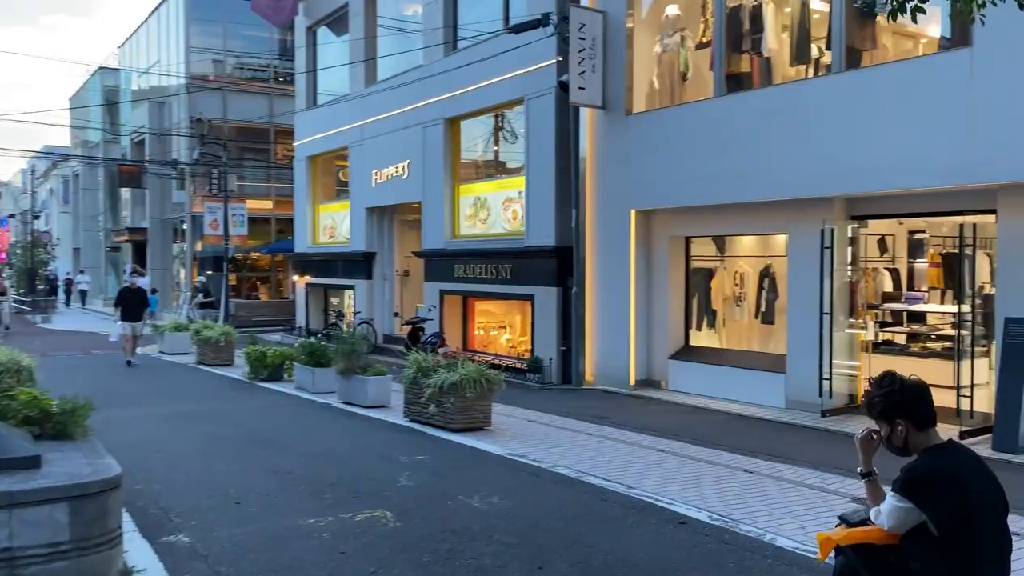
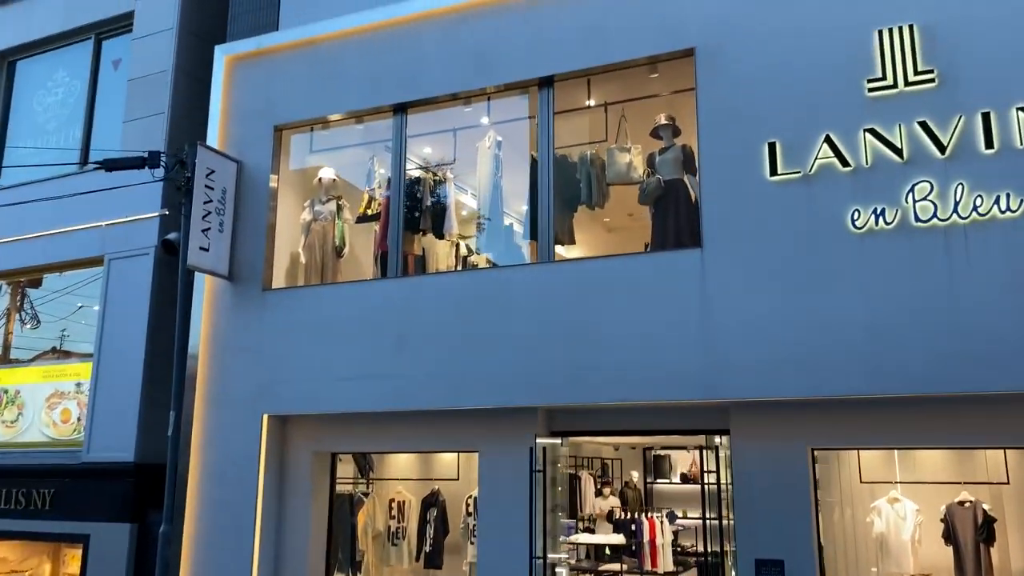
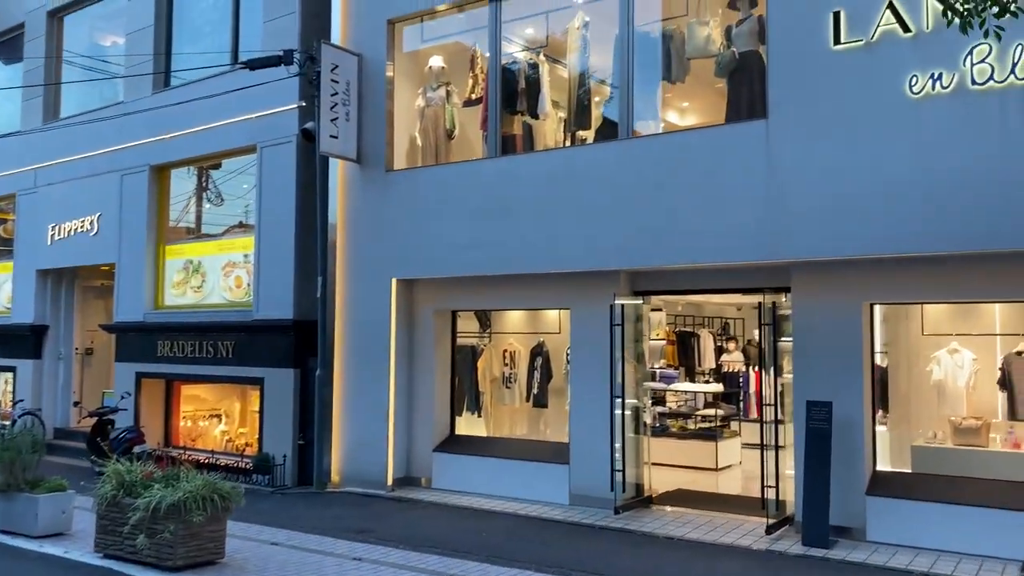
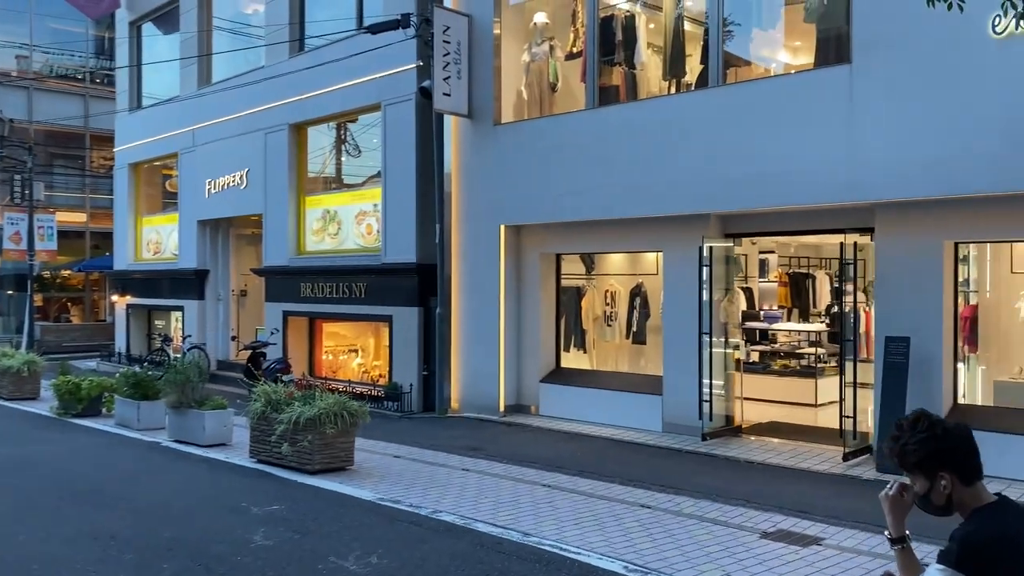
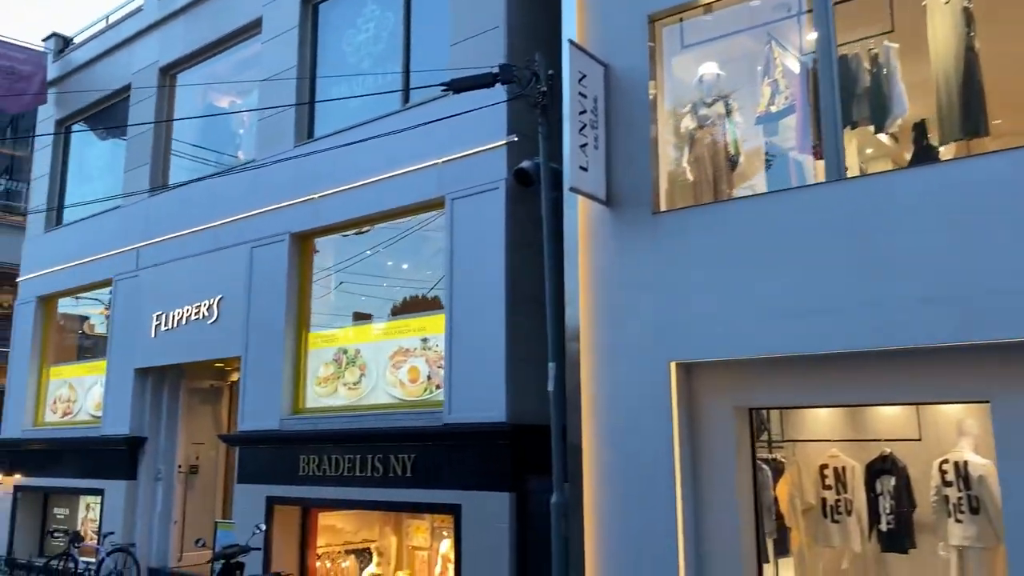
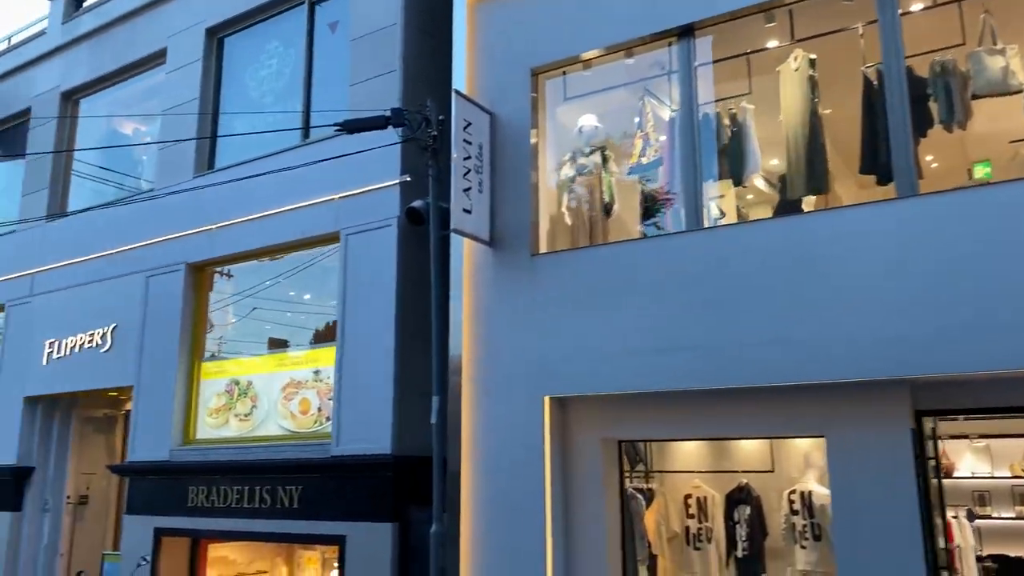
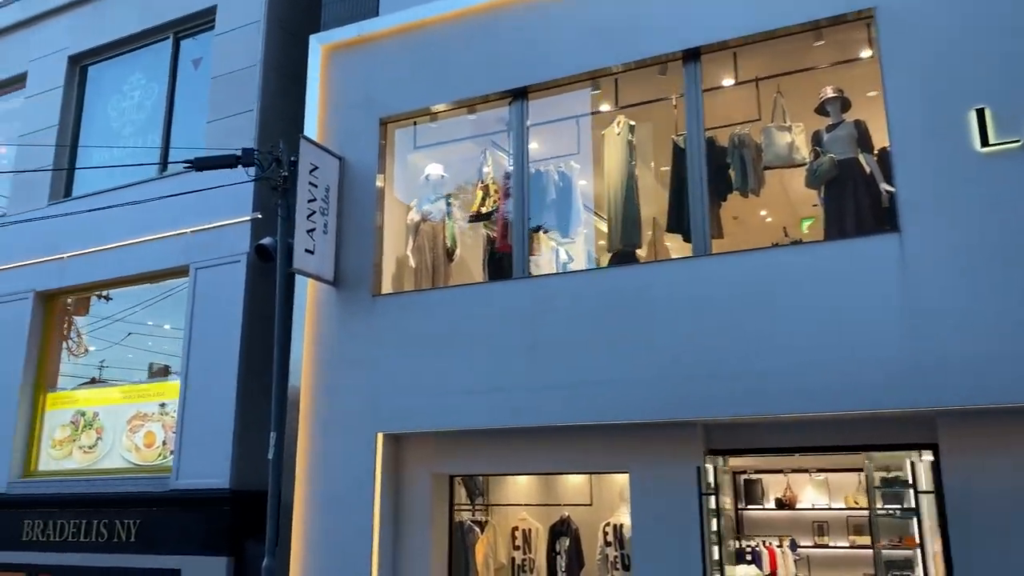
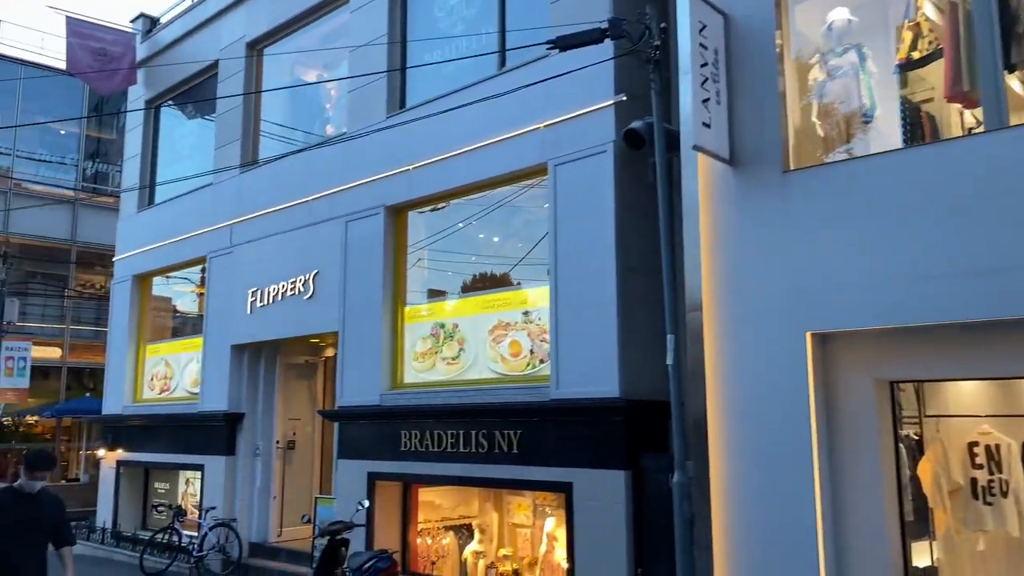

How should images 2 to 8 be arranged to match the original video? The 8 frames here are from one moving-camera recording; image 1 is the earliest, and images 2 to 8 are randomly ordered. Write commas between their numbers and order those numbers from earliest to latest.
4, 3, 2, 7, 6, 5, 8
